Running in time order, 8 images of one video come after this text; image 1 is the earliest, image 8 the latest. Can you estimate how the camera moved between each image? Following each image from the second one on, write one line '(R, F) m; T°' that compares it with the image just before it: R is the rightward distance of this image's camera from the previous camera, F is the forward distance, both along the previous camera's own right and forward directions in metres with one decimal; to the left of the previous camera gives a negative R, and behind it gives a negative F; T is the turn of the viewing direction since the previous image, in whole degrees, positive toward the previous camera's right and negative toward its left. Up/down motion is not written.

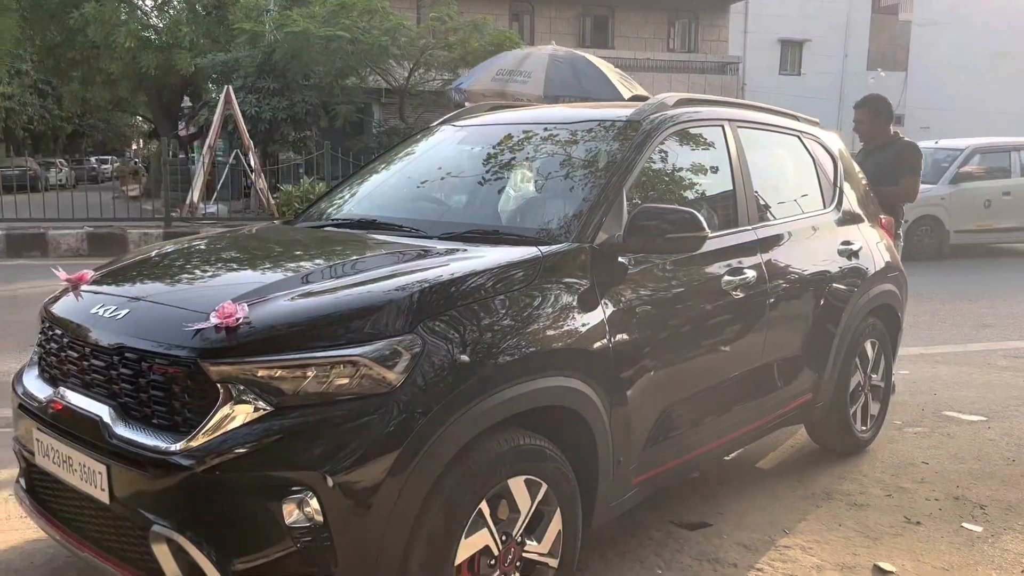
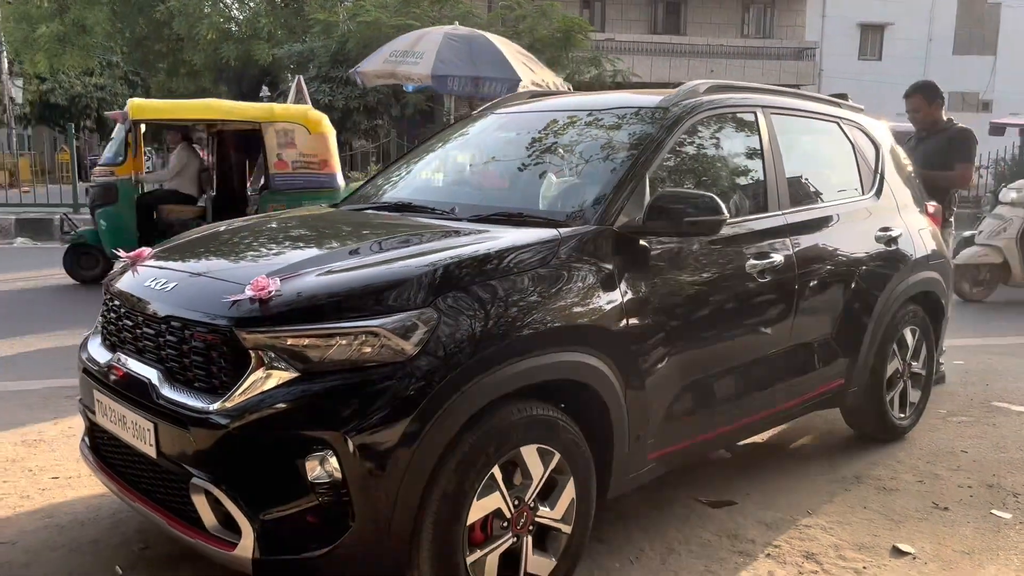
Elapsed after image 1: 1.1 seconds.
(+0.1, -0.1) m; -4°
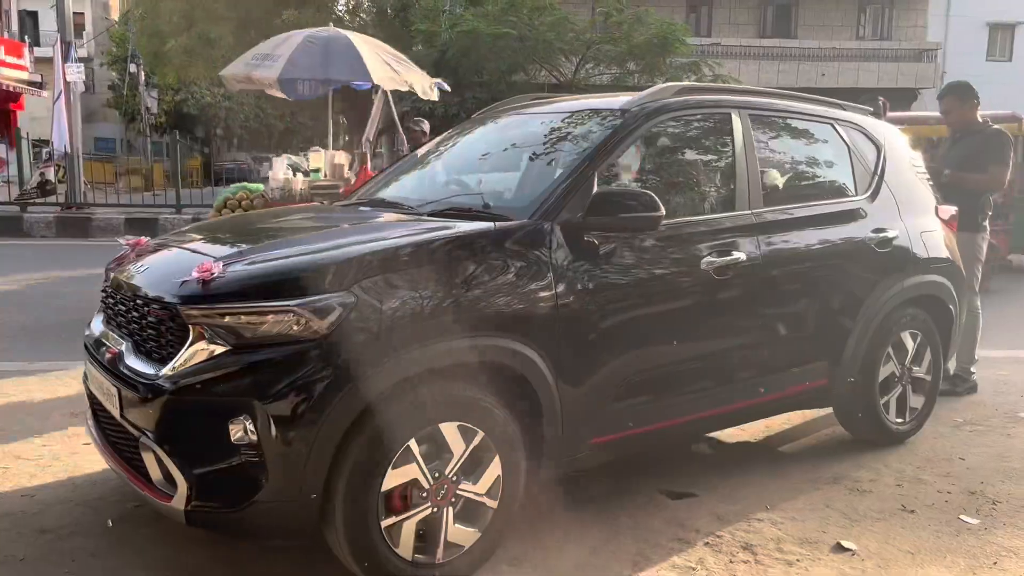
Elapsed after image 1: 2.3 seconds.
(+0.5, -0.1) m; -5°
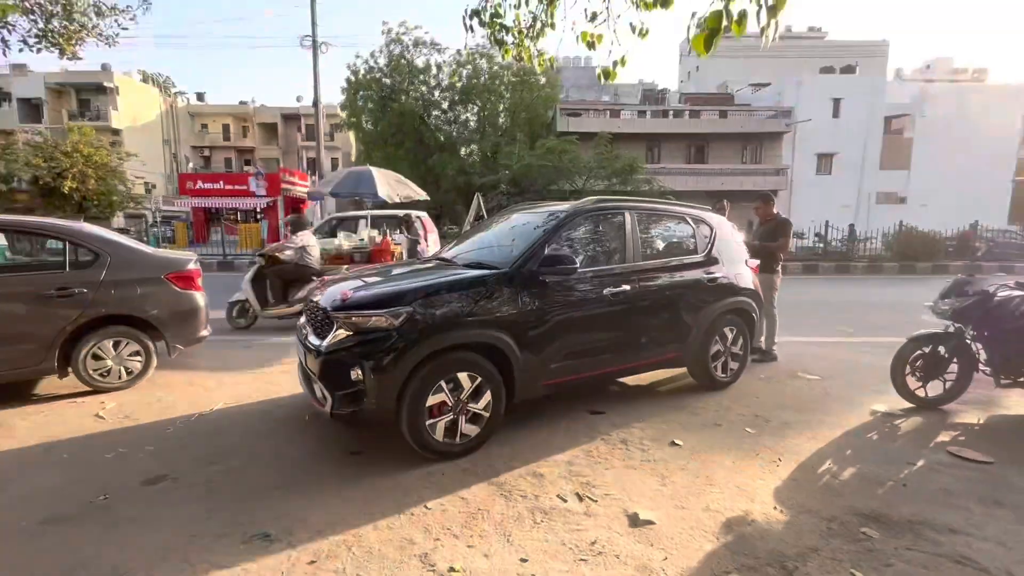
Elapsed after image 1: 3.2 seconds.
(-0.3, -1.6) m; +6°
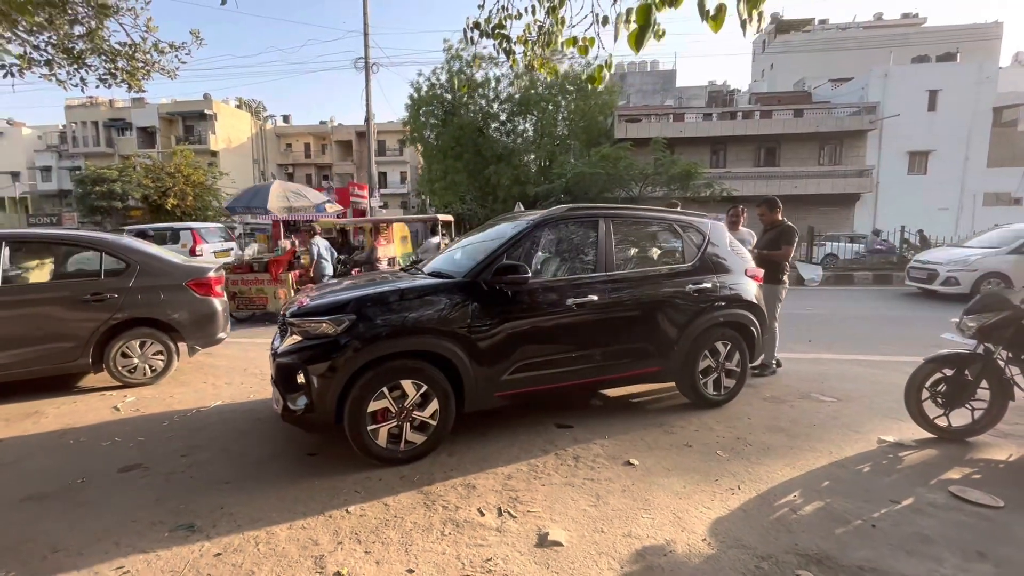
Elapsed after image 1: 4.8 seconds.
(+0.9, +0.1) m; -8°
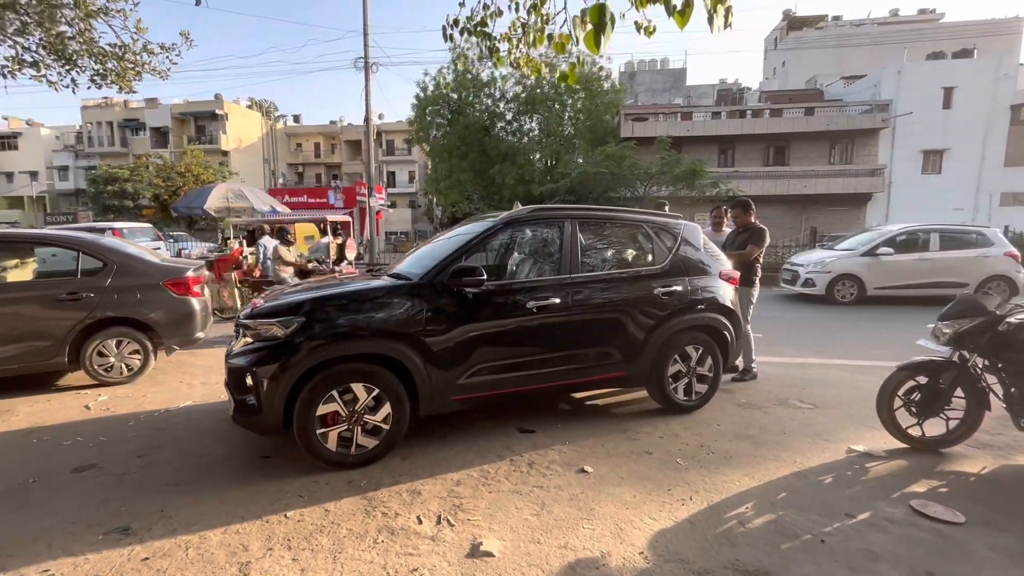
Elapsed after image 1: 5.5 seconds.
(+0.4, +0.1) m; -1°
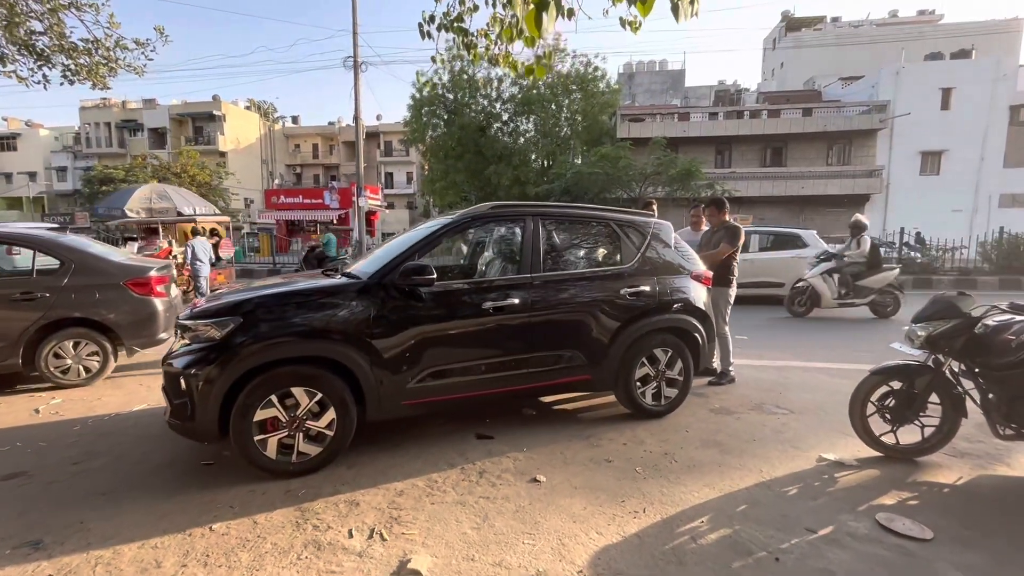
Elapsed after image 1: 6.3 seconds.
(+0.4, +0.2) m; 0°
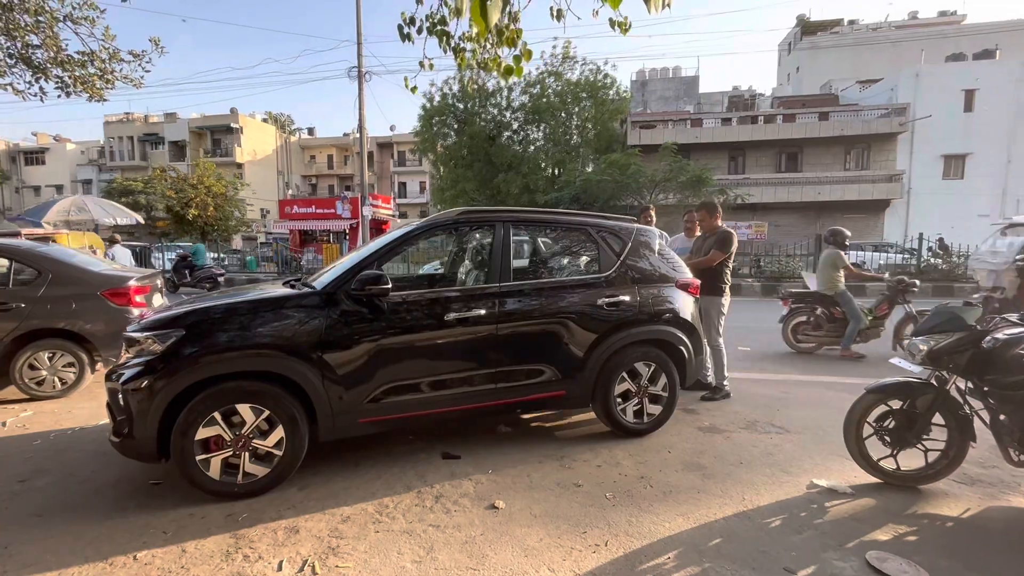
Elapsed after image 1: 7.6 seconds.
(+0.4, +0.2) m; -2°
